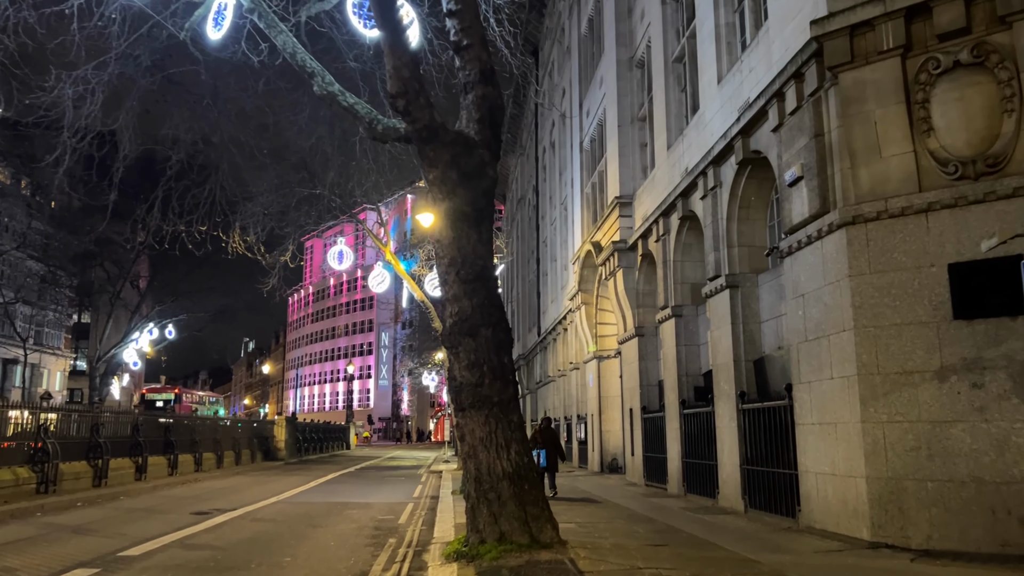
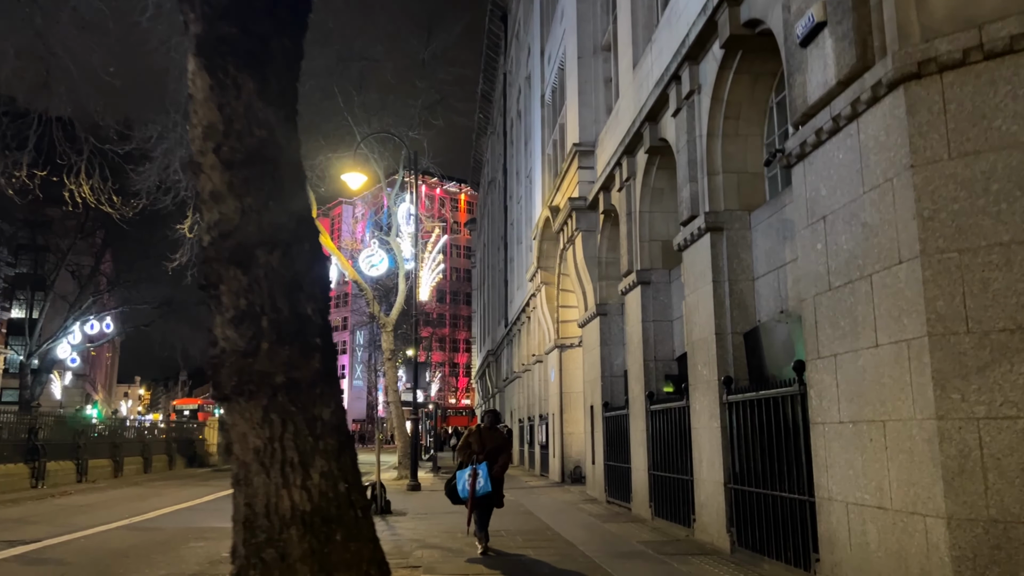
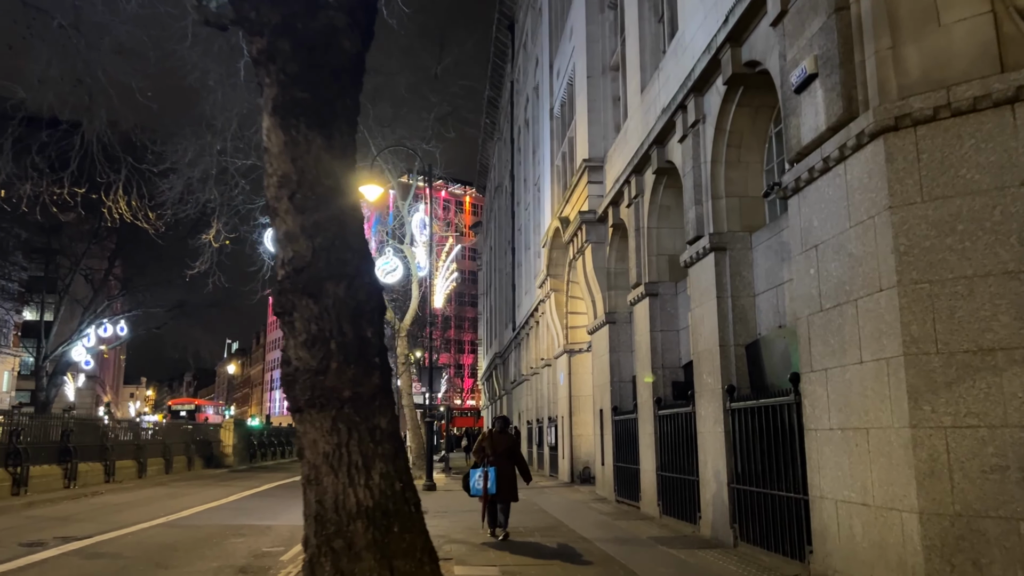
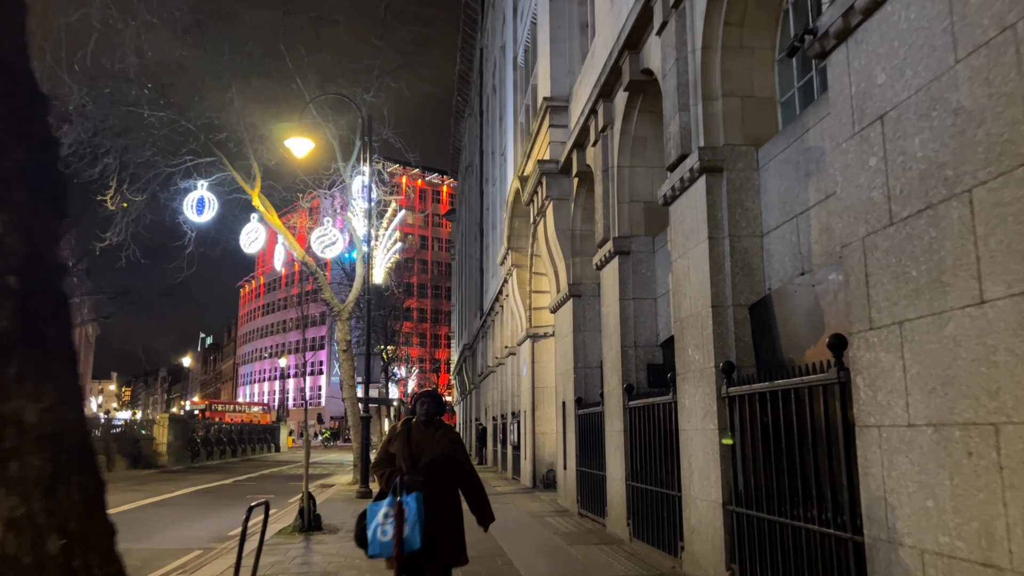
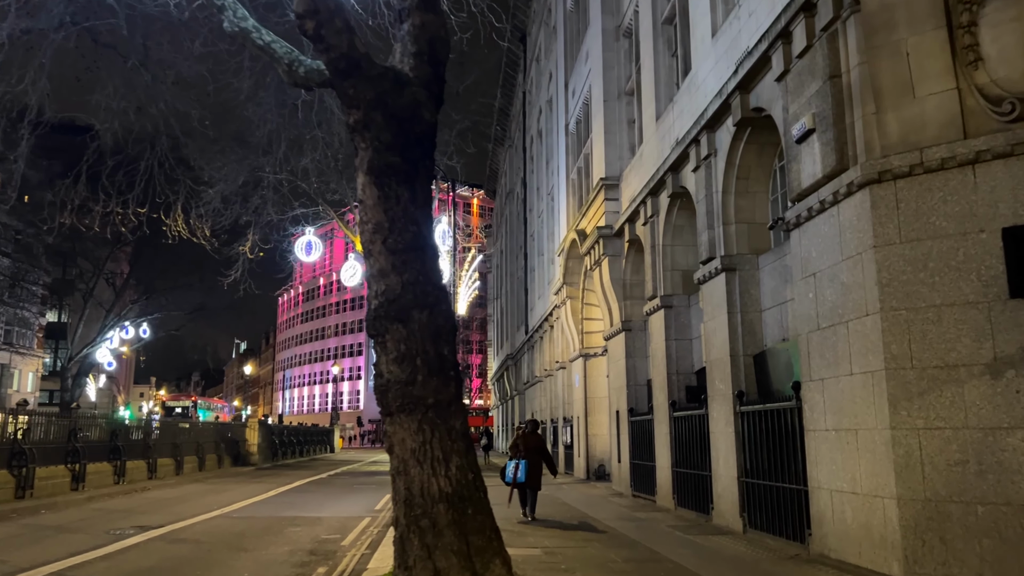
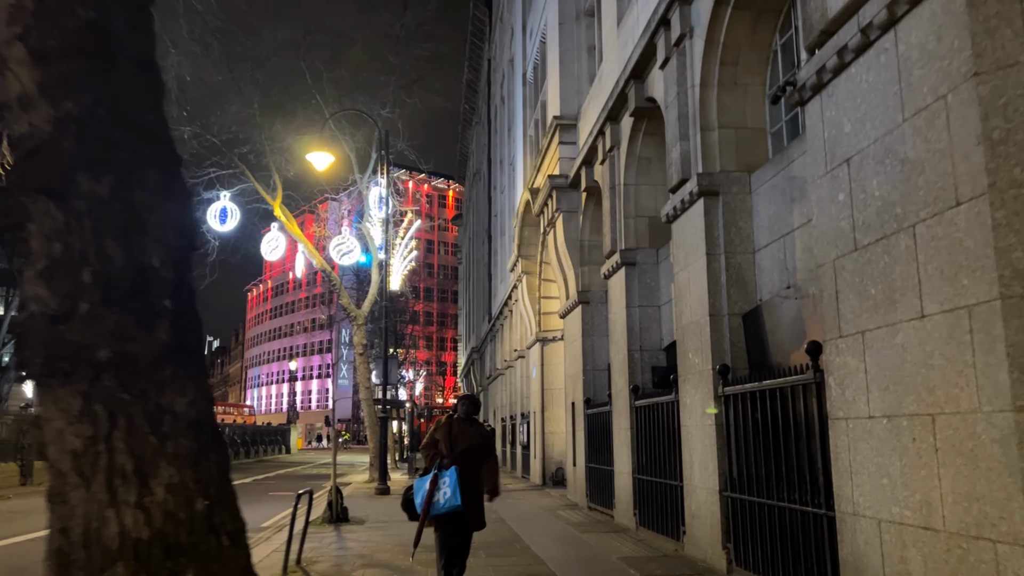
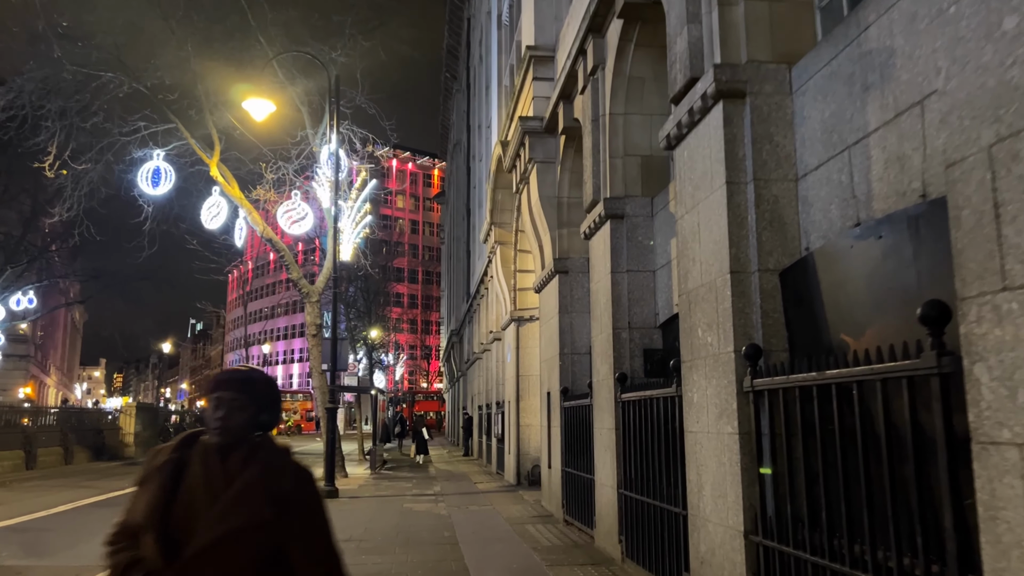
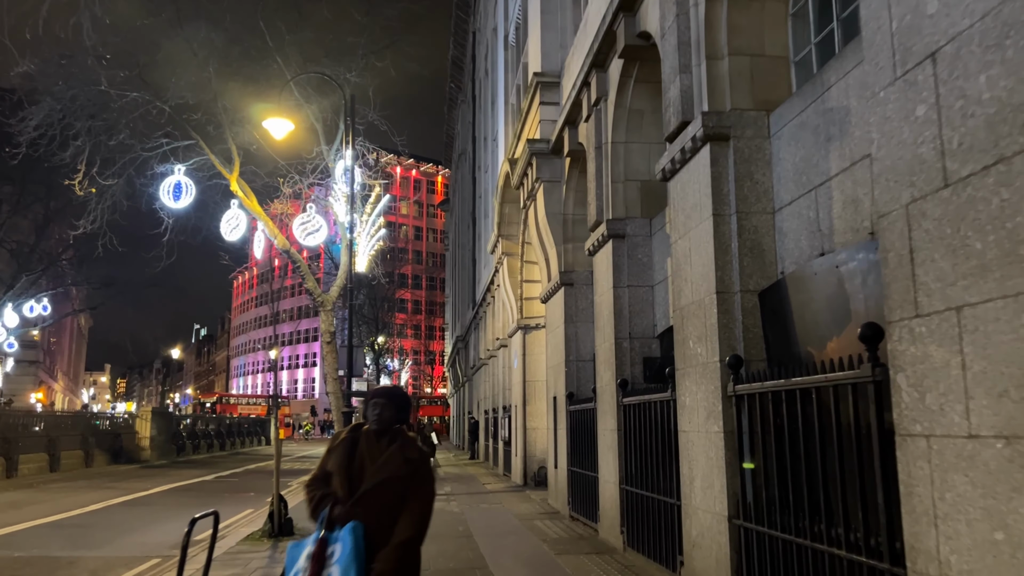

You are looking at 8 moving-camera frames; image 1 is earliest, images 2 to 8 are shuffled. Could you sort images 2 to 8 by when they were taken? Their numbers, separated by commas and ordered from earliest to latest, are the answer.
5, 3, 2, 6, 4, 8, 7
